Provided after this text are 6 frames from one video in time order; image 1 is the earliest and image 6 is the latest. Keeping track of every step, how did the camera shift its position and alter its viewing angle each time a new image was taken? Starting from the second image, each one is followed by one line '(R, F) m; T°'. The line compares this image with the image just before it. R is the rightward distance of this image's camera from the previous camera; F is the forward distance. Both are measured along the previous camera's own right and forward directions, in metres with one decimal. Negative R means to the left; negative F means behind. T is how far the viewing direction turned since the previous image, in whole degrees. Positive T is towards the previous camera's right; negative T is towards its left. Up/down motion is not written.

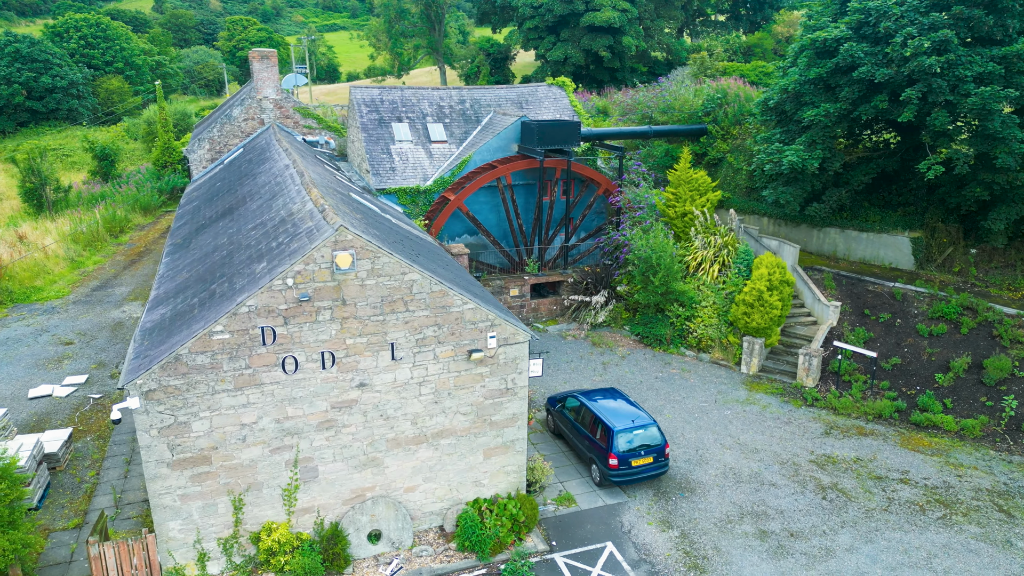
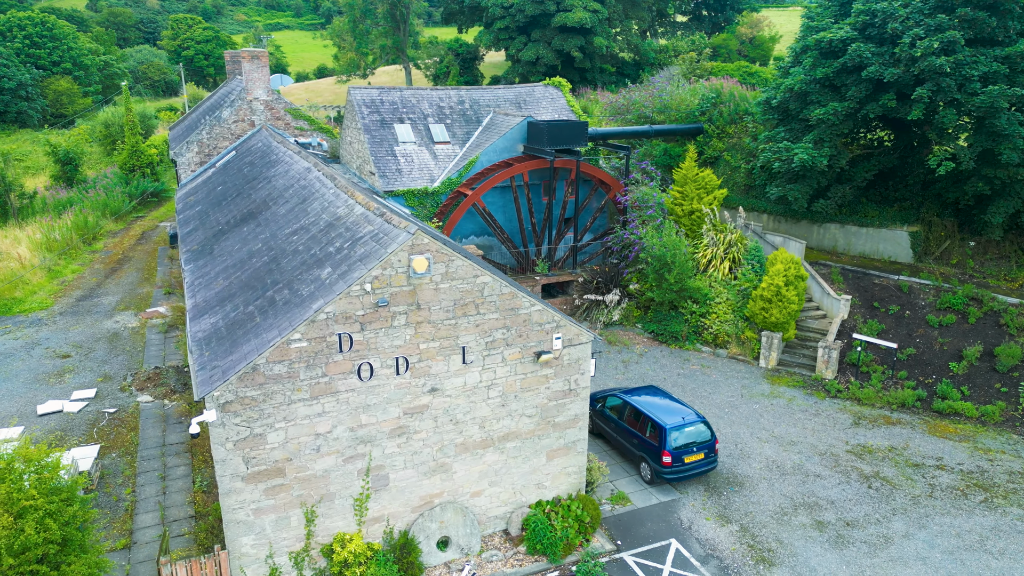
(-1.6, +0.1) m; +4°
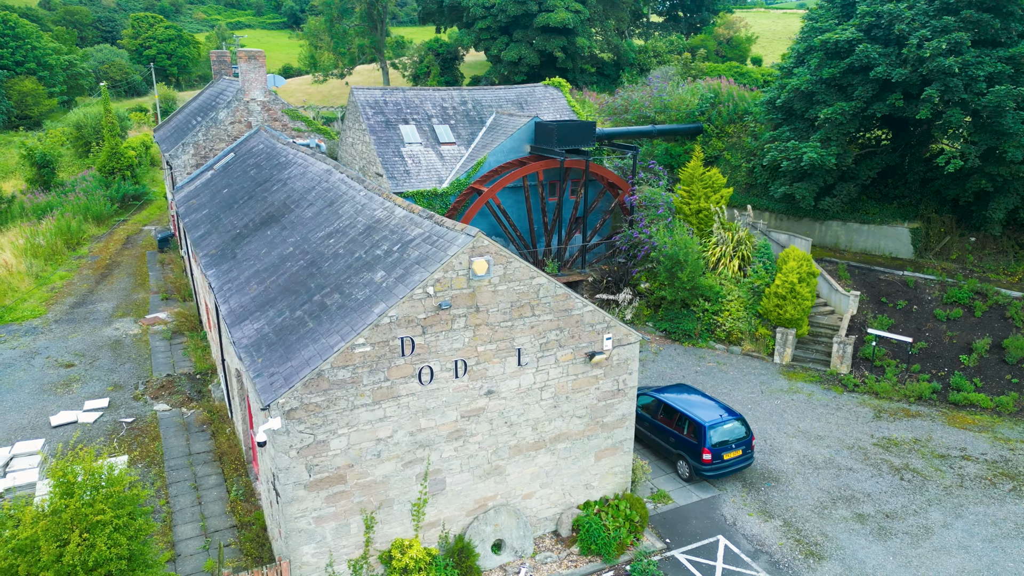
(-1.2, +0.1) m; +3°
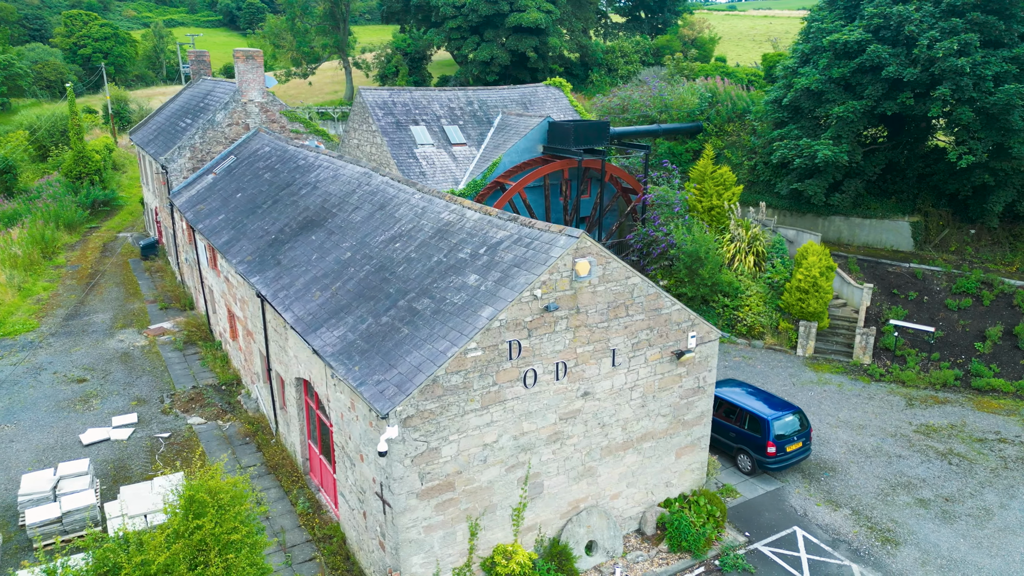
(-1.9, +0.1) m; +4°
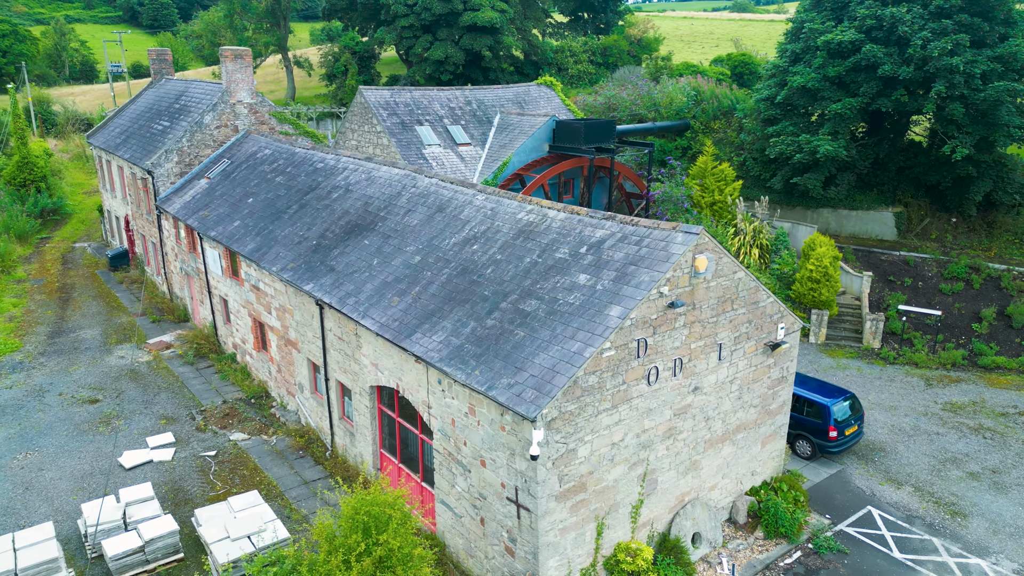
(-2.5, +0.2) m; +6°
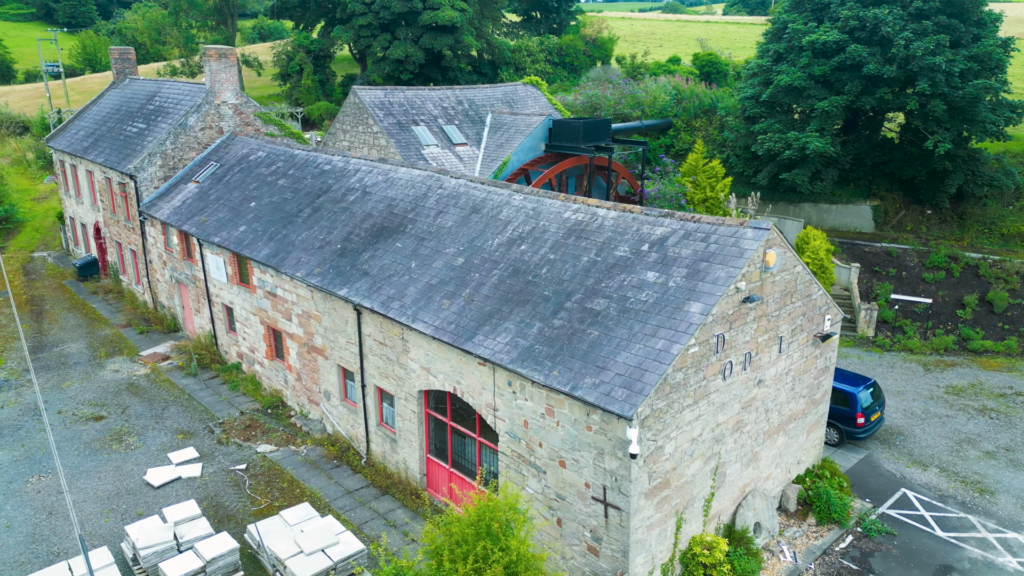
(-1.7, +0.1) m; +5°
